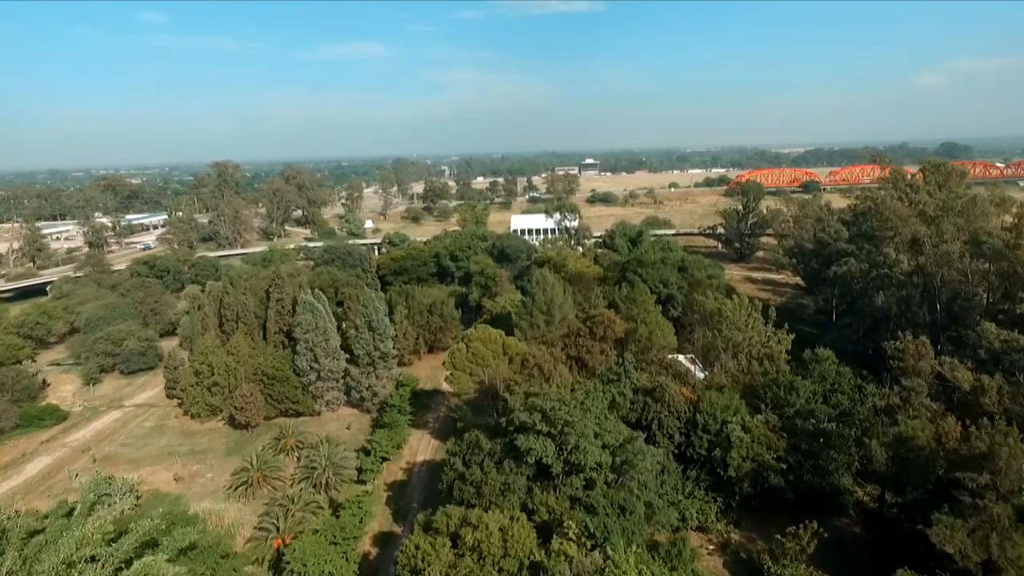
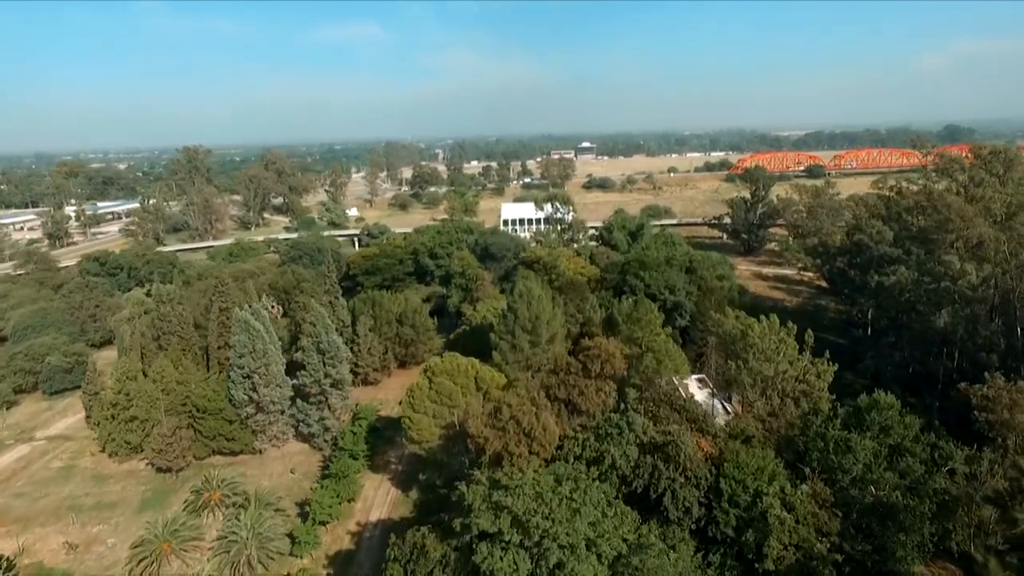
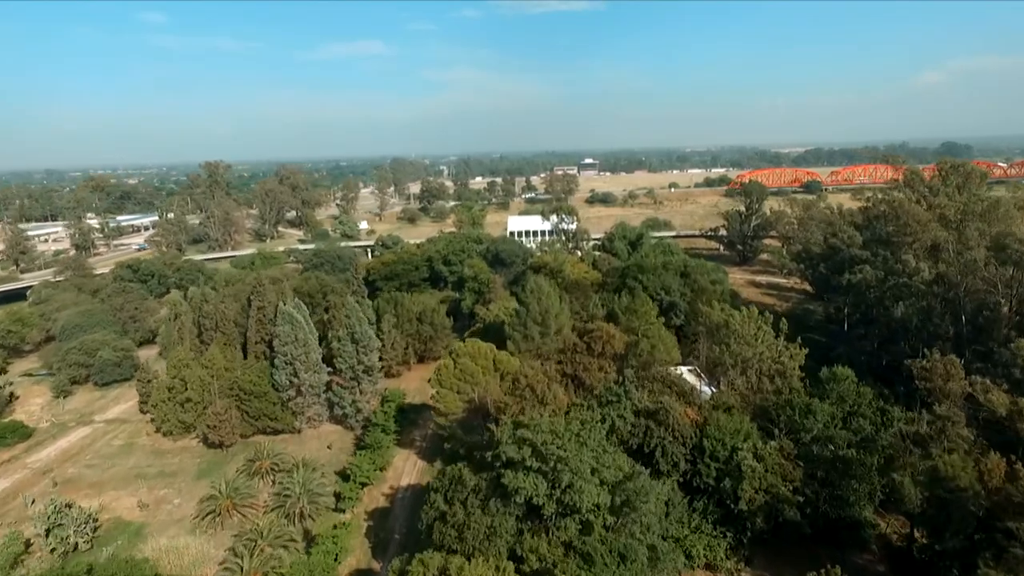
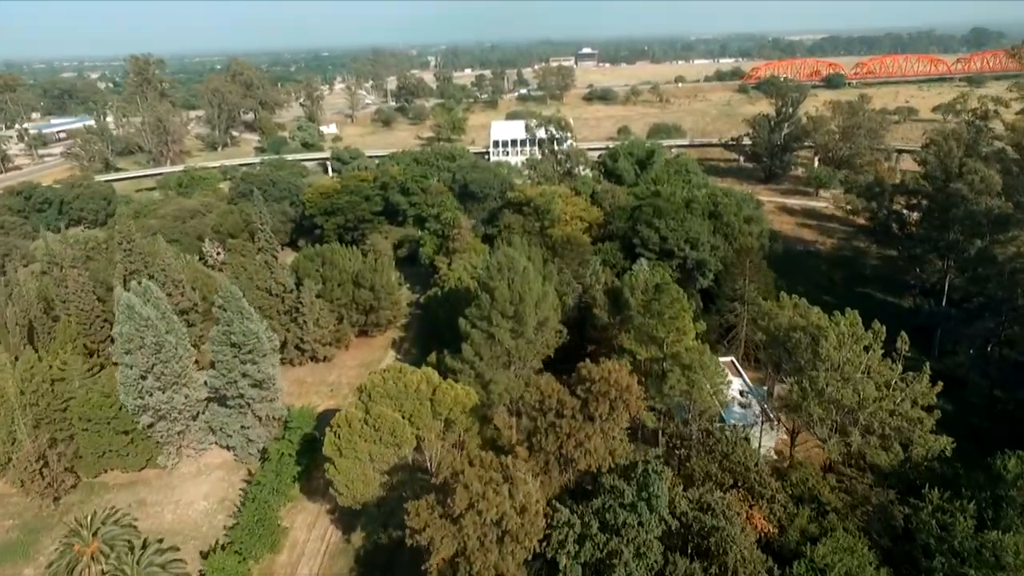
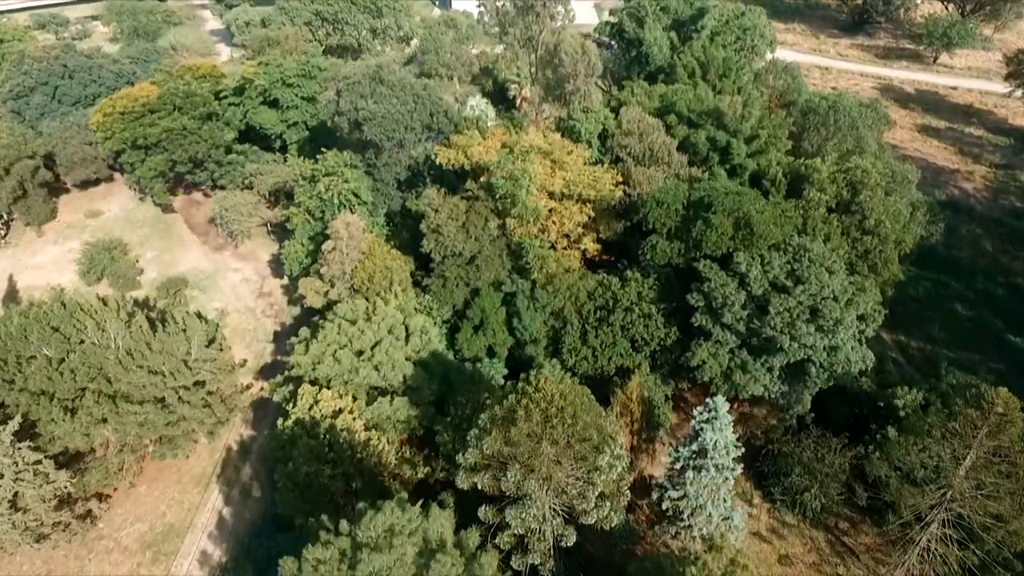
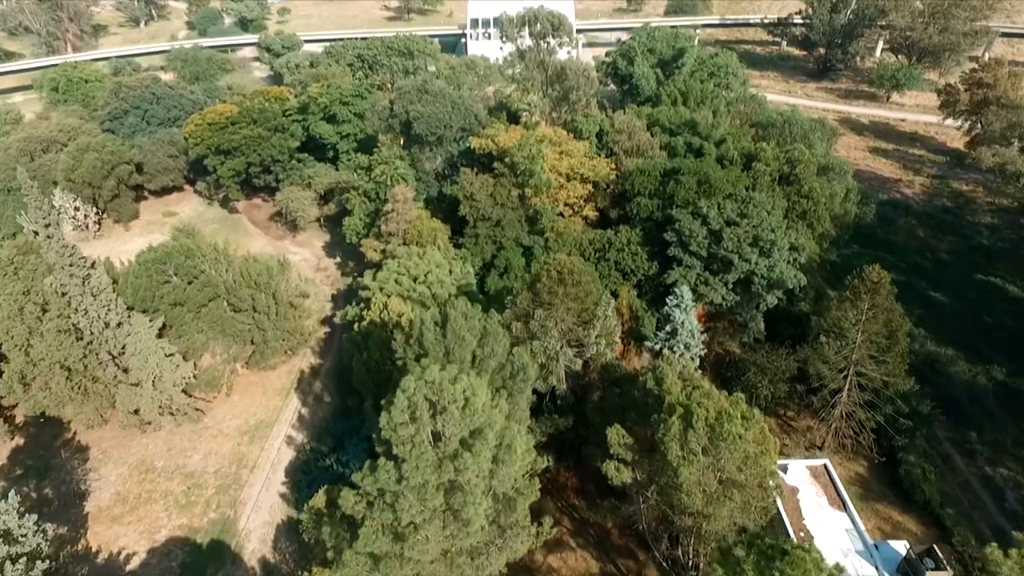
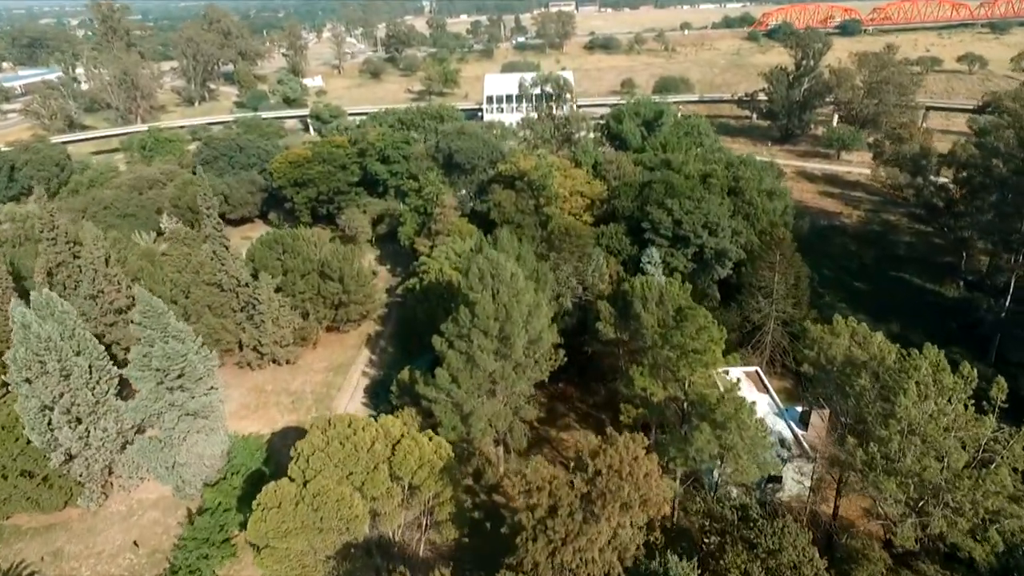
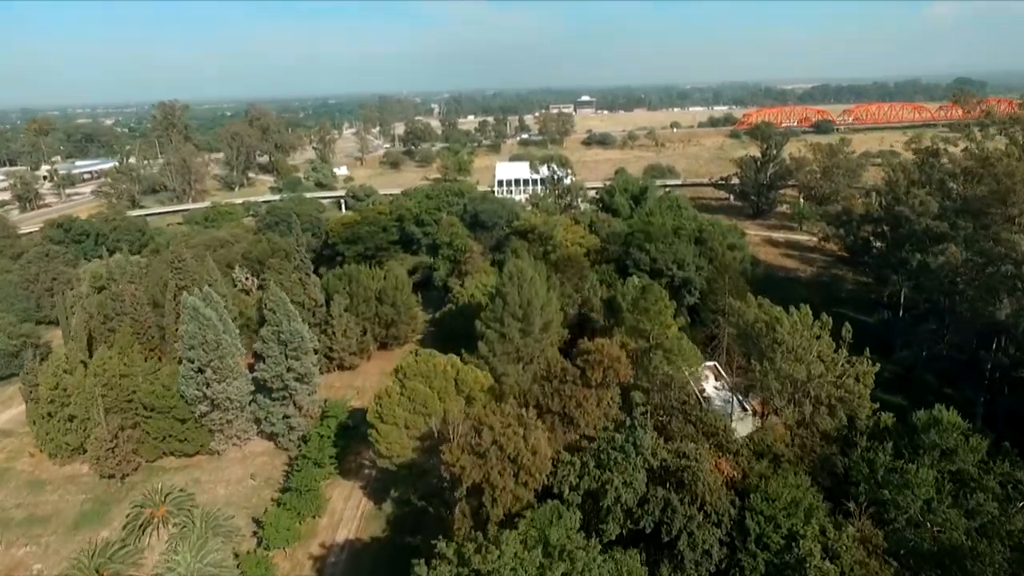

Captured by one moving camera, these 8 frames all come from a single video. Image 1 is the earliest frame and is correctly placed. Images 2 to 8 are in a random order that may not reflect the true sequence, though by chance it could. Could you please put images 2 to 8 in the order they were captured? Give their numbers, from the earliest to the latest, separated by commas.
3, 2, 8, 4, 7, 6, 5
